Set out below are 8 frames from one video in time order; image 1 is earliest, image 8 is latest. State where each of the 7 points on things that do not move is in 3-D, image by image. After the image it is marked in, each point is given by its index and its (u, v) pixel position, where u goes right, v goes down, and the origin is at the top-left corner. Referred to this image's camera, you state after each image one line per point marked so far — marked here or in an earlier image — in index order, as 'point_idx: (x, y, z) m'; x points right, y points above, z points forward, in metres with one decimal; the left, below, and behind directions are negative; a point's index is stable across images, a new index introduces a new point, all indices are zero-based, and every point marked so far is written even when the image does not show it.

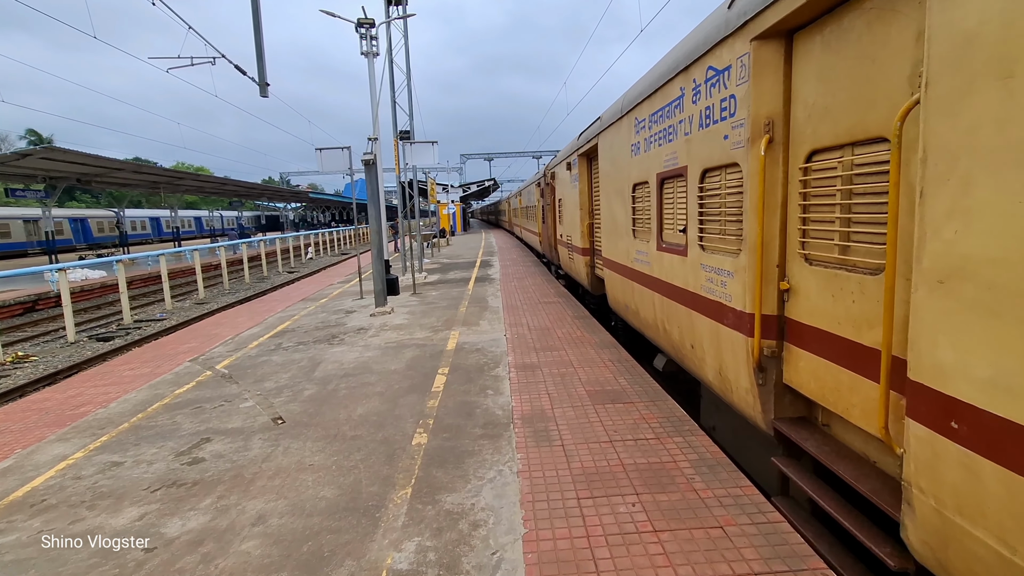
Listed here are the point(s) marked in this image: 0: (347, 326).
0: (-3.5, -0.8, +8.7) m
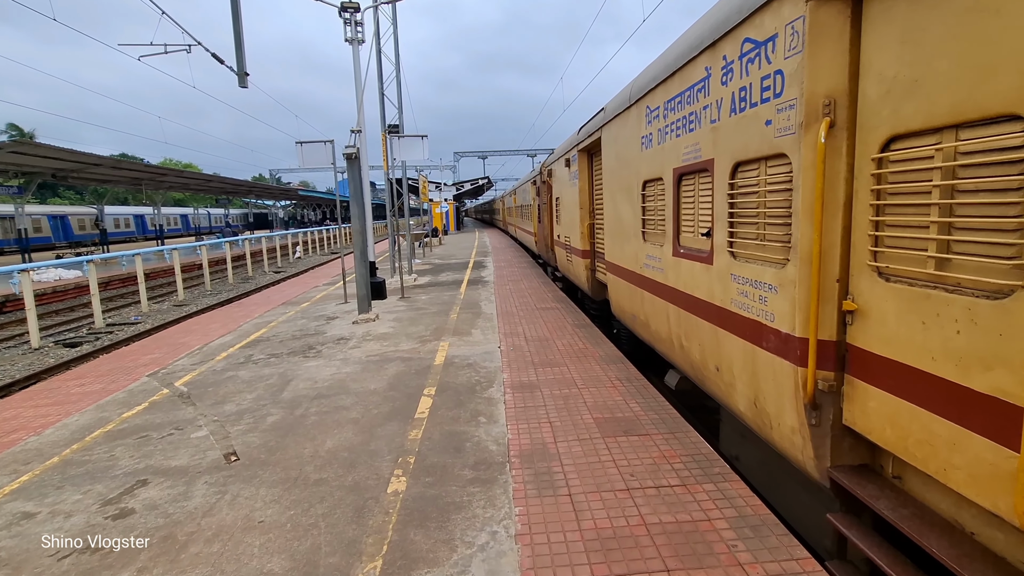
0: (-3.6, -0.9, +8.0) m
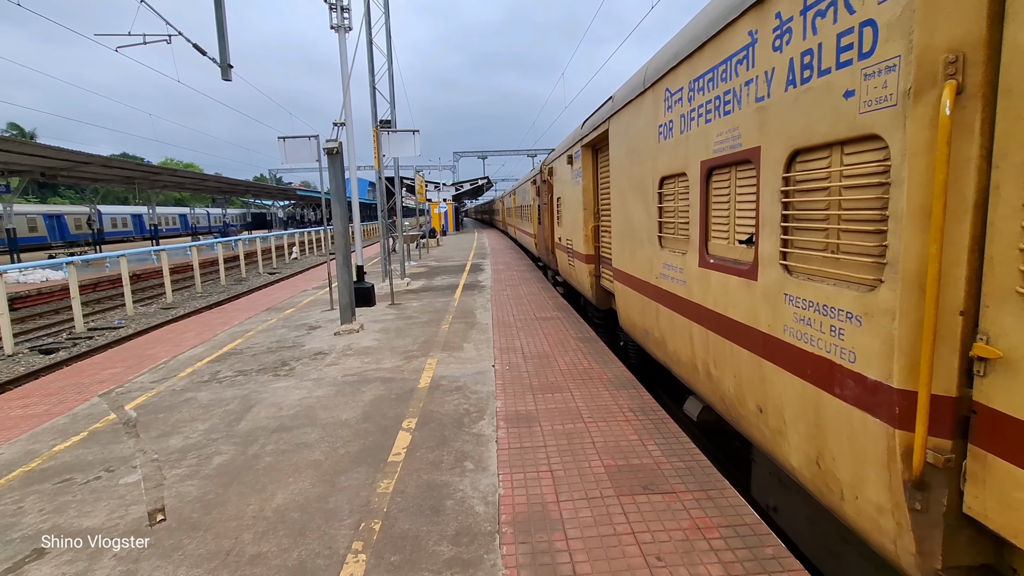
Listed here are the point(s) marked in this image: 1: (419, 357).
0: (-3.7, -1.1, +7.2) m
1: (-1.4, -1.1, +6.2) m
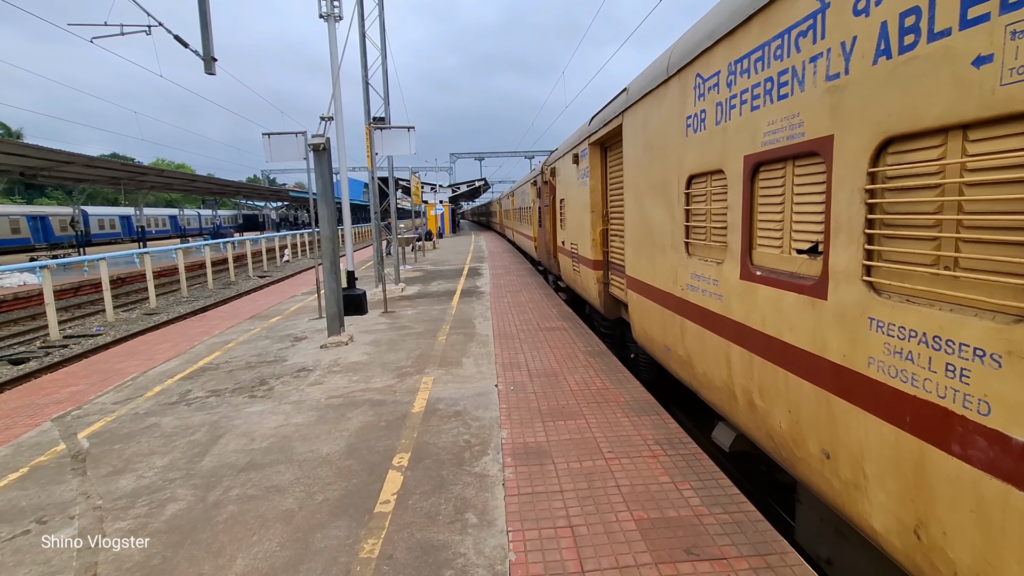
0: (-3.6, -1.2, +6.6) m
1: (-1.4, -1.2, +5.6) m
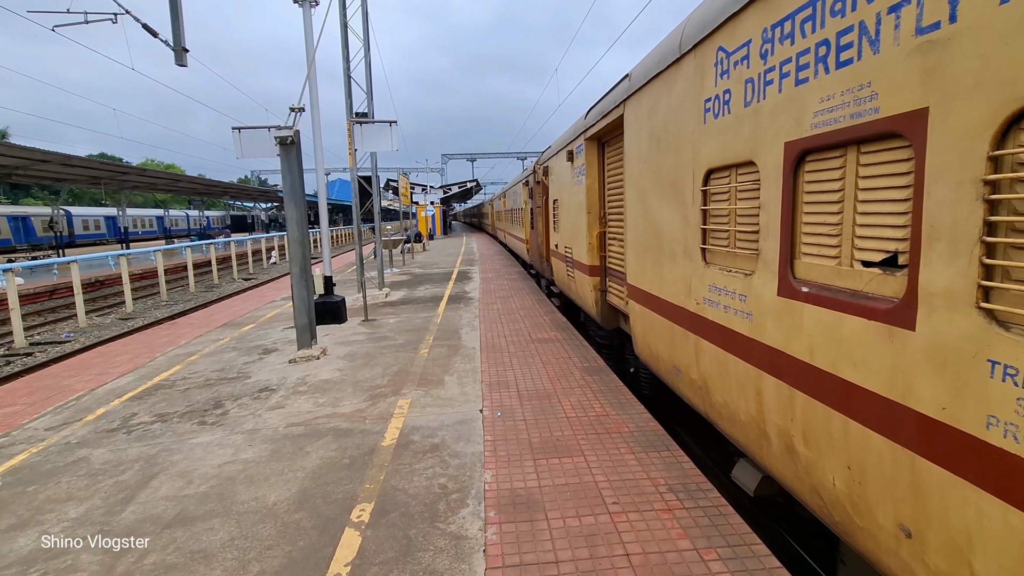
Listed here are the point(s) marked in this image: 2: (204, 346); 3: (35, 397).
0: (-3.8, -1.3, +5.9) m
1: (-1.5, -1.3, +5.0) m
2: (-6.4, -1.2, +8.6) m
3: (-7.6, -1.7, +6.5) m
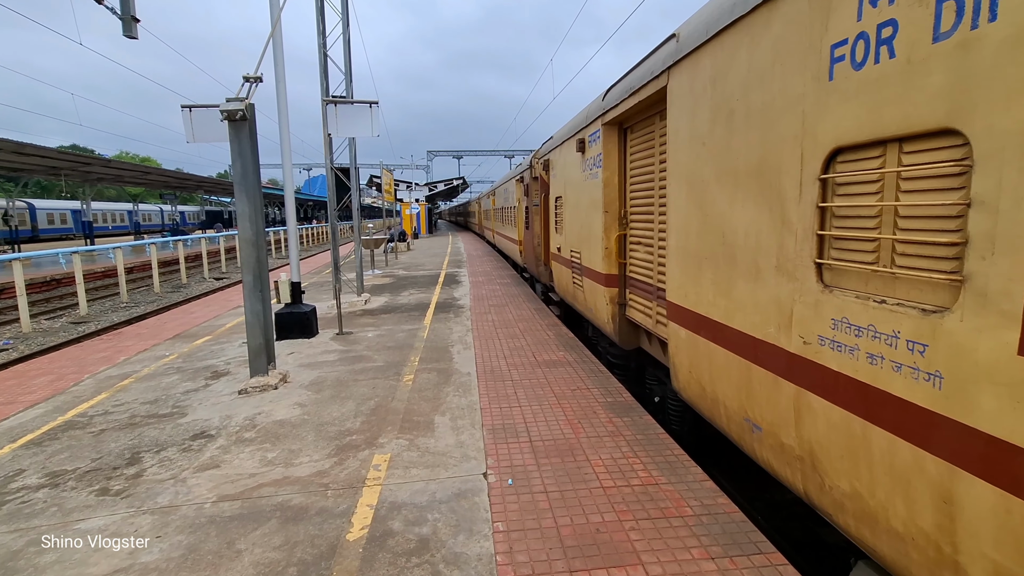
0: (-3.7, -1.5, +4.7) m
1: (-1.4, -1.5, +3.8) m
2: (-6.5, -1.3, +7.2) m
3: (-7.5, -1.9, +5.1) m
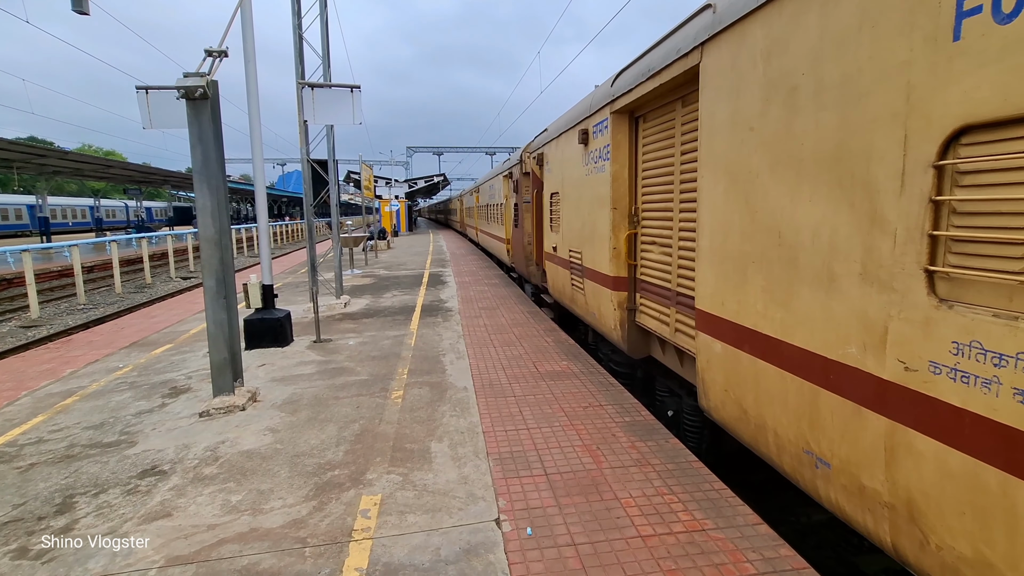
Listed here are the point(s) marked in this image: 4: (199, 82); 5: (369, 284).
0: (-3.7, -1.6, +3.9) m
1: (-1.3, -1.6, +3.2) m
2: (-6.5, -1.4, +6.4) m
3: (-7.5, -1.9, +4.3) m
4: (-3.3, +2.2, +4.3) m
5: (-4.4, +0.1, +12.6) m
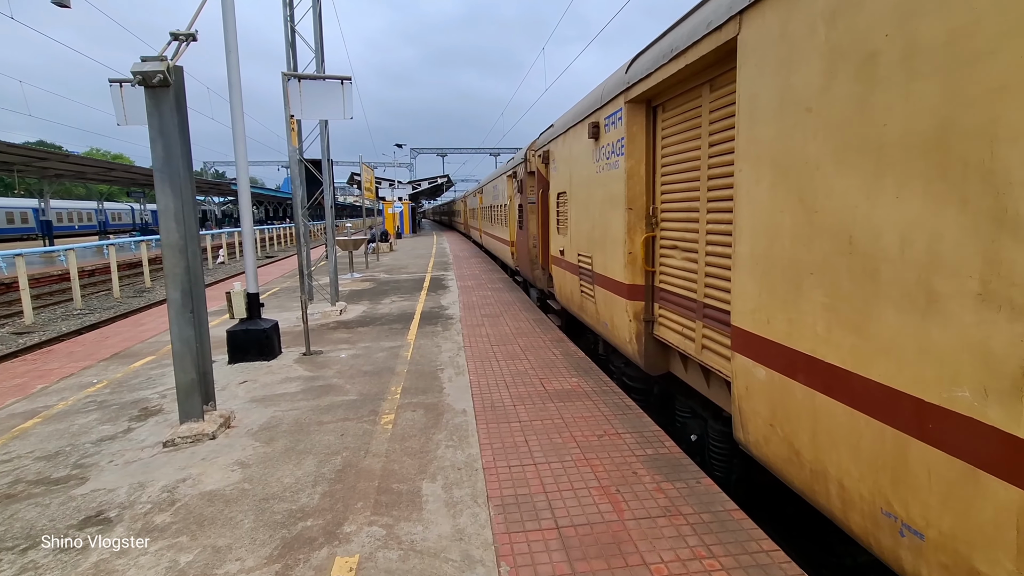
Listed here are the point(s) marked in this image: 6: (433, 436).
0: (-3.6, -1.7, +3.4) m
1: (-1.3, -1.7, +2.7) m
2: (-6.5, -1.5, +5.9) m
3: (-7.4, -2.1, +3.8) m
4: (-3.3, +2.0, +3.8) m
5: (-4.3, 0.0, +12.1) m
6: (-0.8, -1.4, +4.0) m
